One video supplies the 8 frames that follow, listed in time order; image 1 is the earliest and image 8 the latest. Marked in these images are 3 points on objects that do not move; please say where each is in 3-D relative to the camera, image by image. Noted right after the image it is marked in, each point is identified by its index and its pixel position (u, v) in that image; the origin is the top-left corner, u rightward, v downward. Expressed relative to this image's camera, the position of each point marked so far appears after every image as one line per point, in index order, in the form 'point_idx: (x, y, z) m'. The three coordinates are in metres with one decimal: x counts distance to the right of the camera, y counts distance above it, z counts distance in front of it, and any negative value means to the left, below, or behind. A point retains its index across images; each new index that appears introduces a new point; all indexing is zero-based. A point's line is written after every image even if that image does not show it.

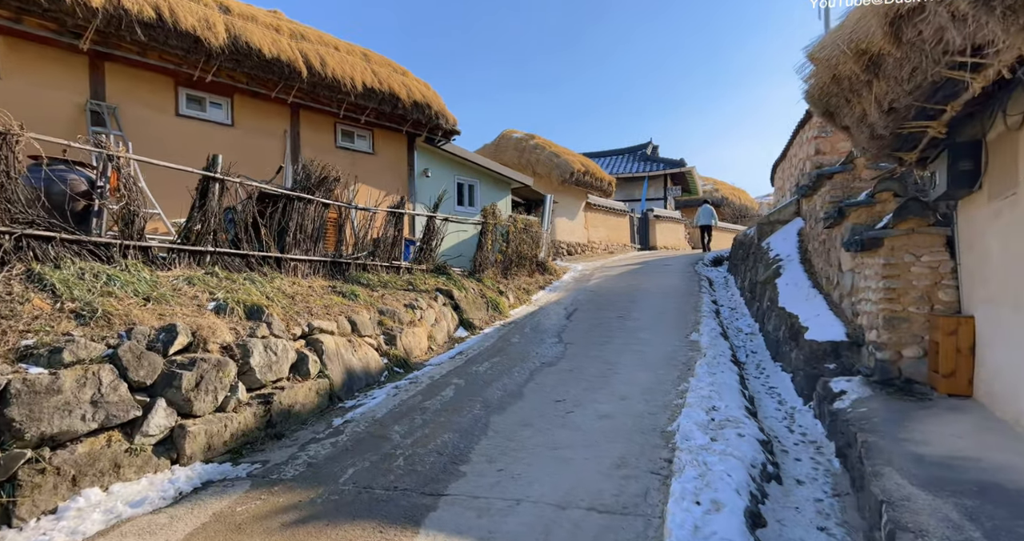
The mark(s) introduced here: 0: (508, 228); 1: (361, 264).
0: (-0.2, +0.8, +10.1) m
1: (-2.2, +0.1, +7.6) m
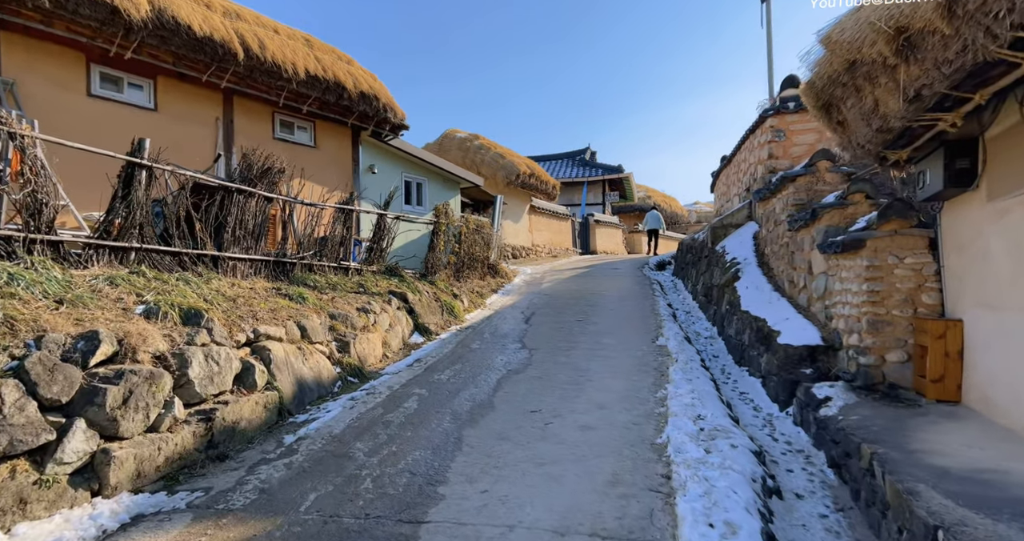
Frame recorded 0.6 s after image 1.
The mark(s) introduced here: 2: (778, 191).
0: (-1.0, +0.8, +9.8) m
1: (-2.8, +0.1, +7.0) m
2: (+3.3, +1.1, +6.5) m
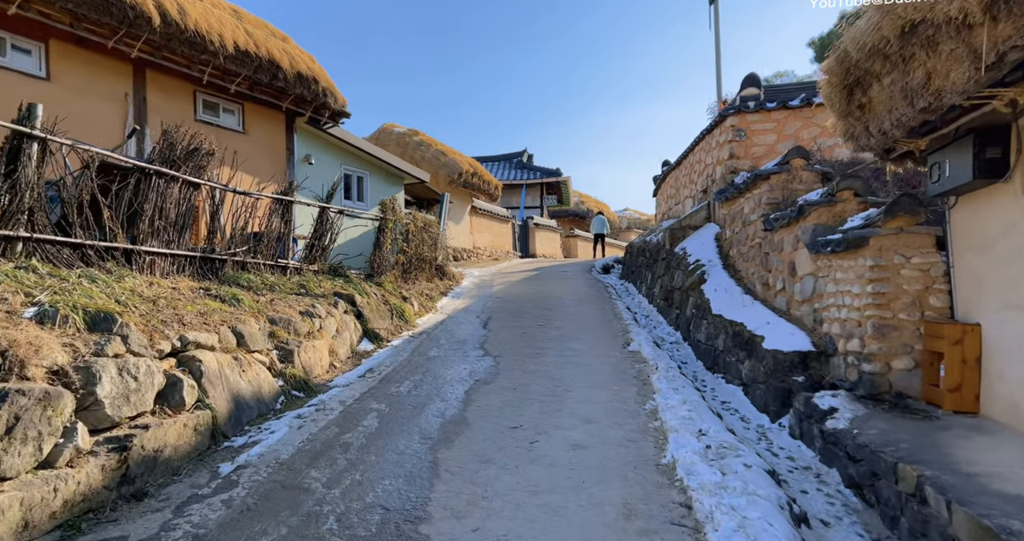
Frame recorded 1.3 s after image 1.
0: (-1.9, +0.8, +9.2) m
1: (-3.2, +0.1, +6.1) m
2: (+2.9, +1.0, +6.4) m
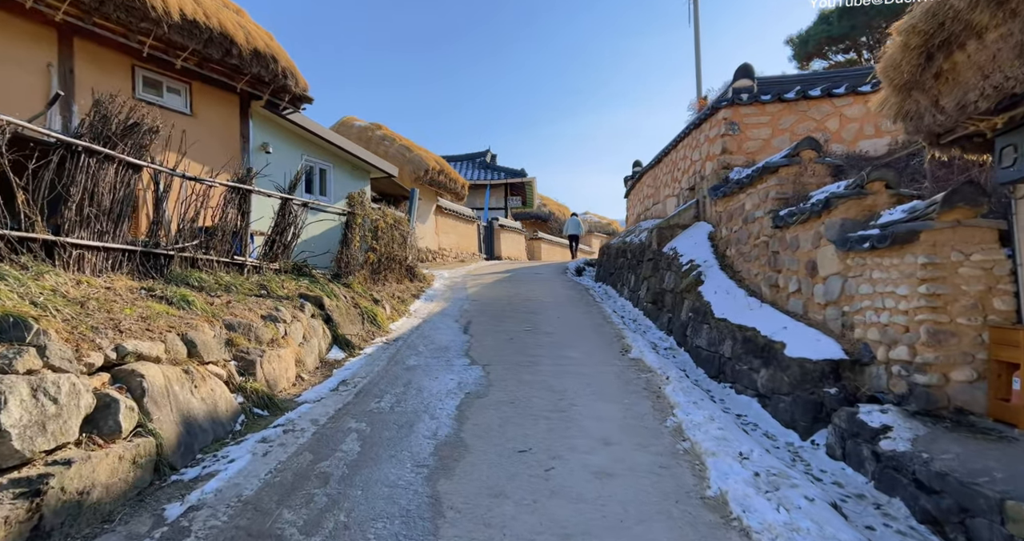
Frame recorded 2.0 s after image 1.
0: (-2.2, +0.8, +8.4) m
1: (-3.3, +0.1, +5.3) m
2: (+2.8, +1.0, +6.1) m
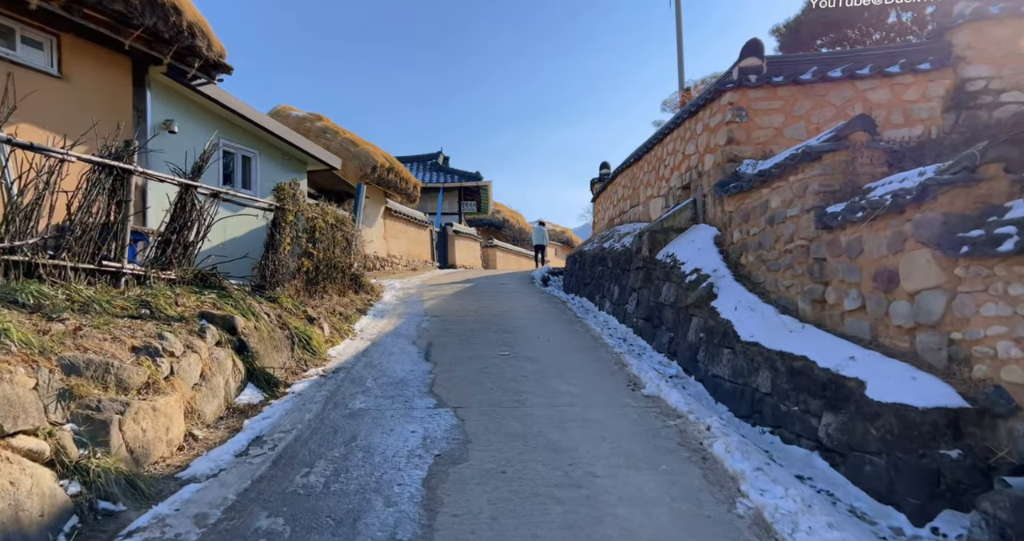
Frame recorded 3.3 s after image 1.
0: (-2.6, +0.6, +6.9) m
1: (-3.4, +0.1, +3.7) m
2: (+2.6, +0.9, +5.1) m
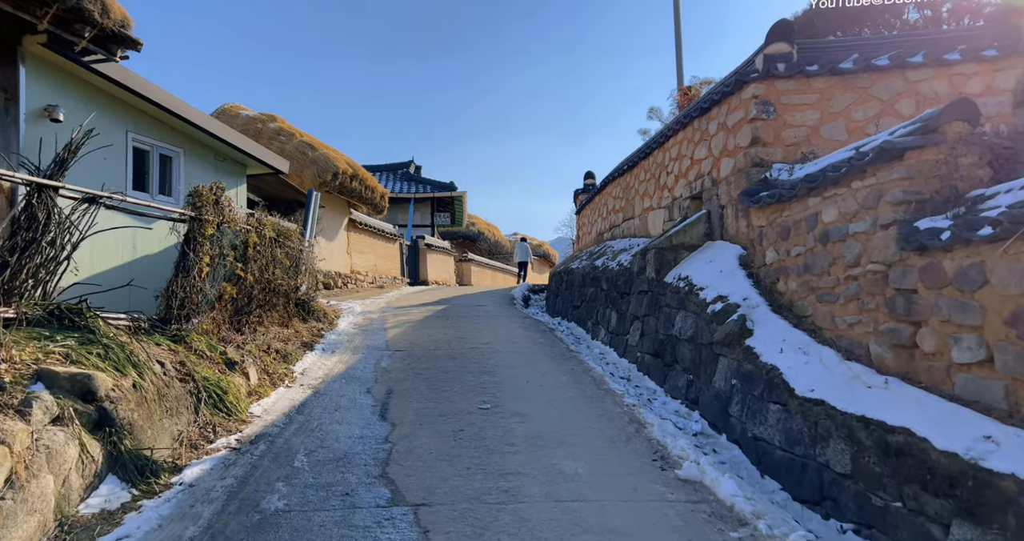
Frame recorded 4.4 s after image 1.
0: (-2.8, +0.4, +5.5) m
1: (-3.5, -0.1, +2.3) m
2: (+2.4, +0.6, +4.0) m
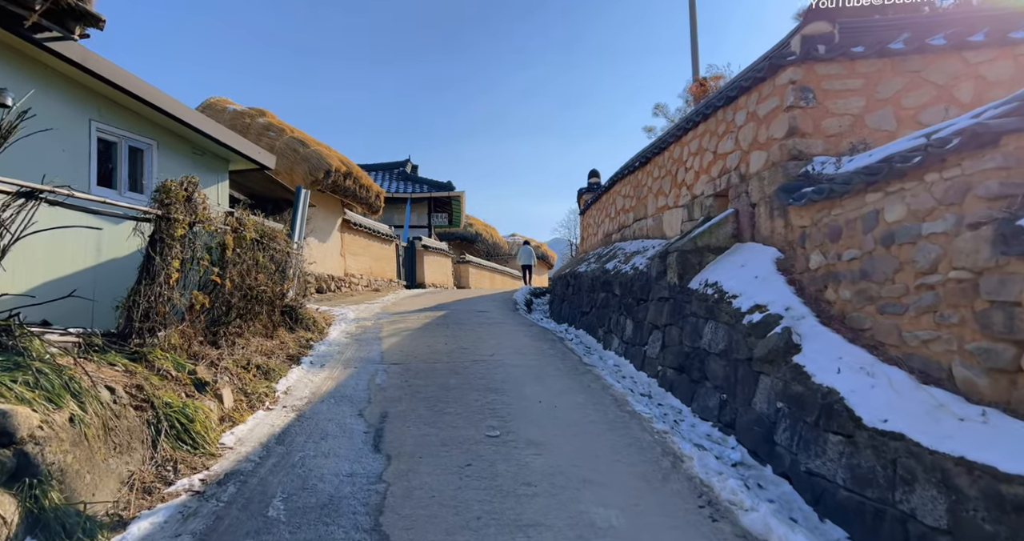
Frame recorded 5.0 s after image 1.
0: (-2.7, +0.3, +5.0) m
1: (-3.4, -0.2, +1.7) m
2: (+2.5, +0.6, +3.4) m
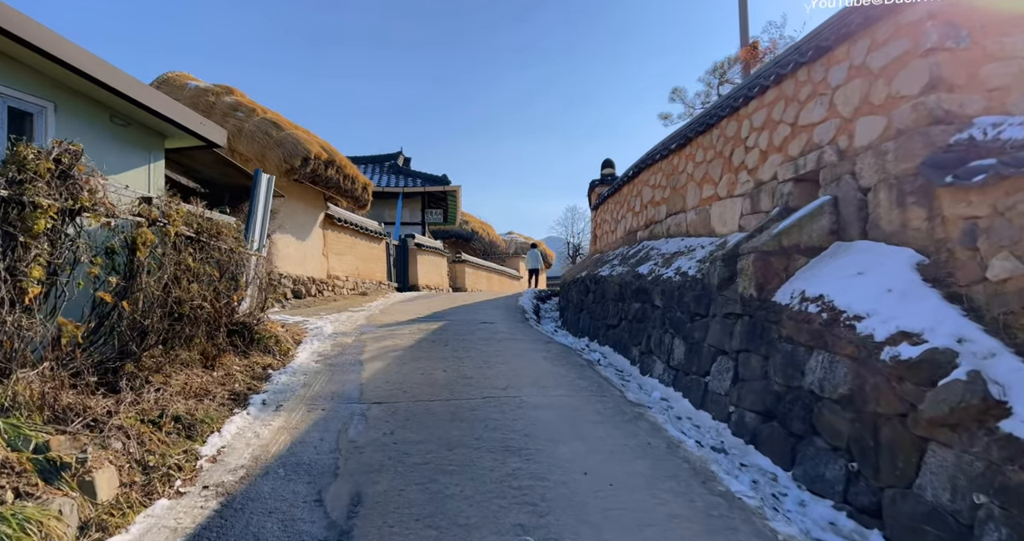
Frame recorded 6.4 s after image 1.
0: (-2.6, +0.3, +3.5) m
1: (-3.1, -0.3, +0.2) m
2: (+2.7, +0.5, +2.0) m
